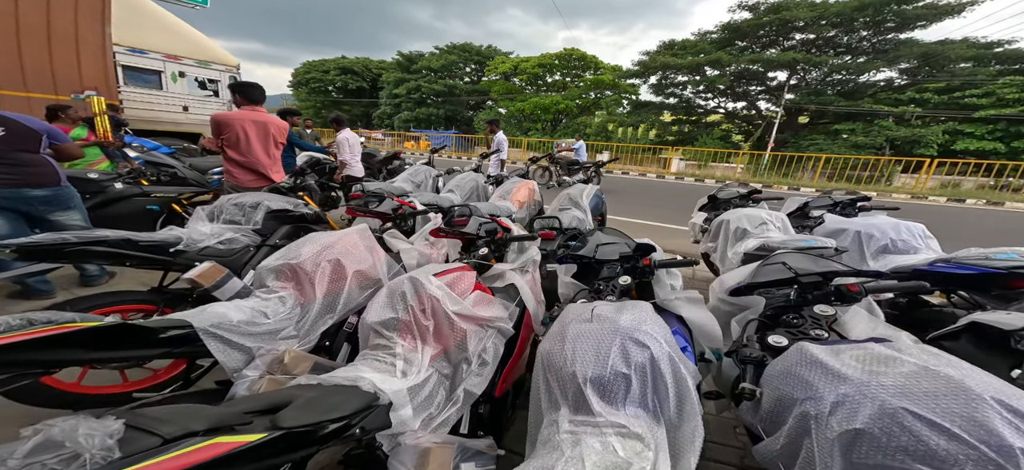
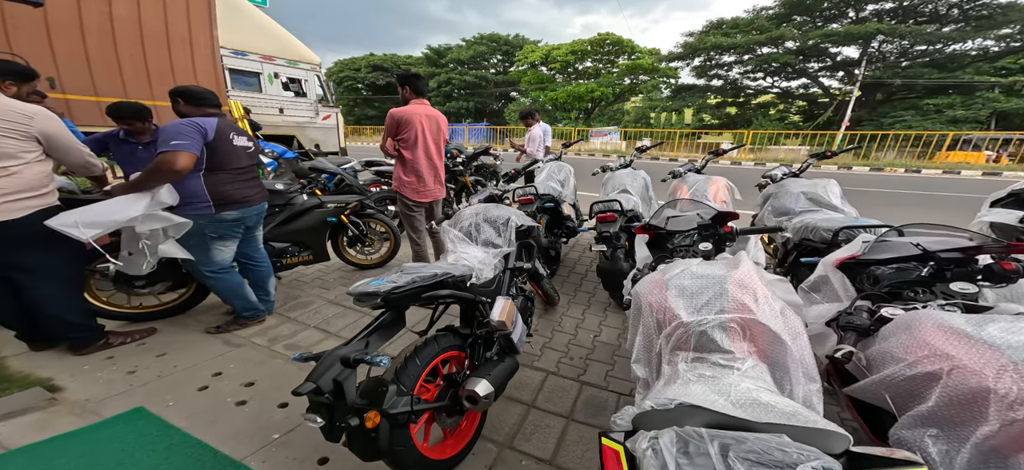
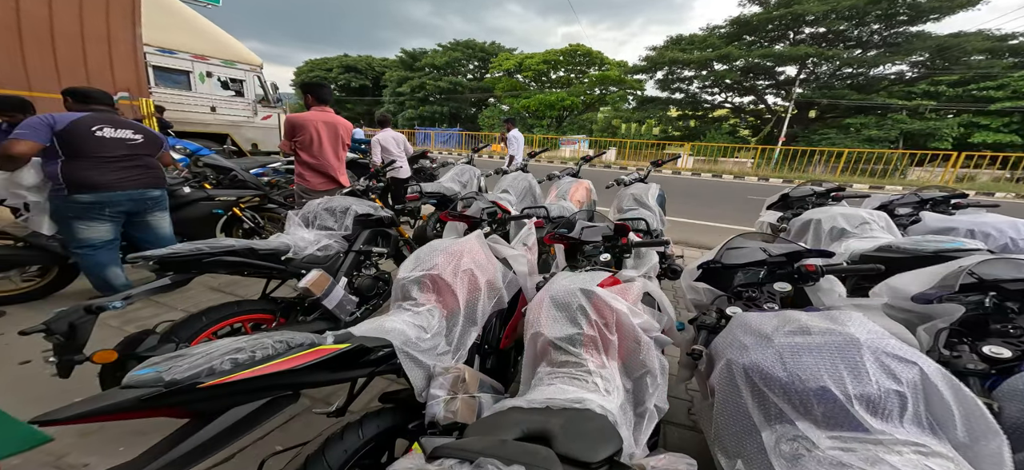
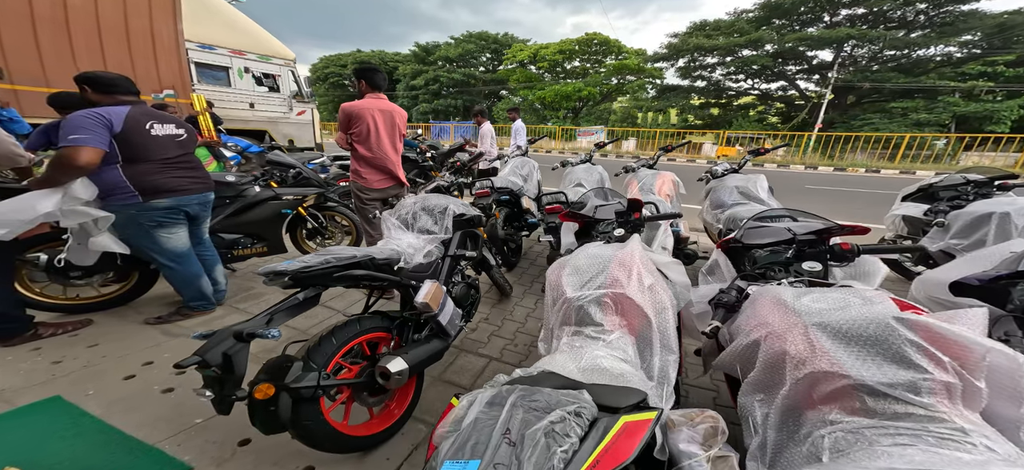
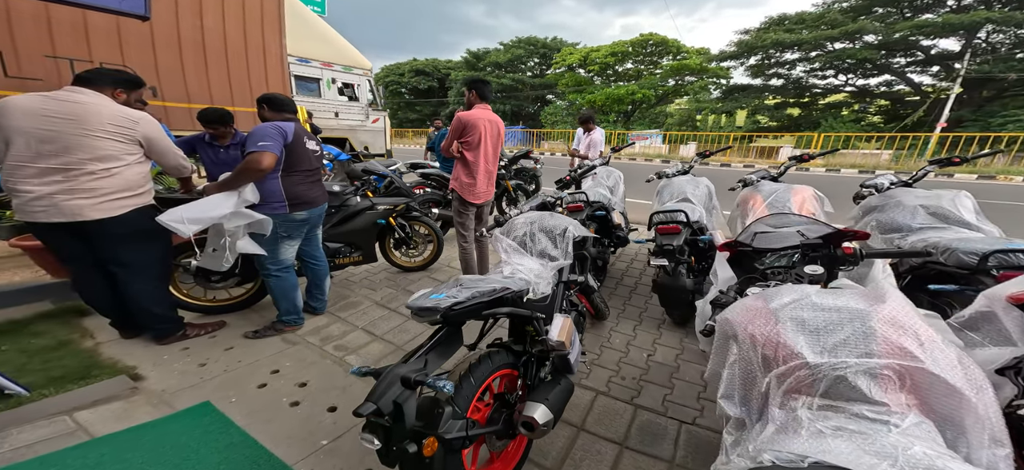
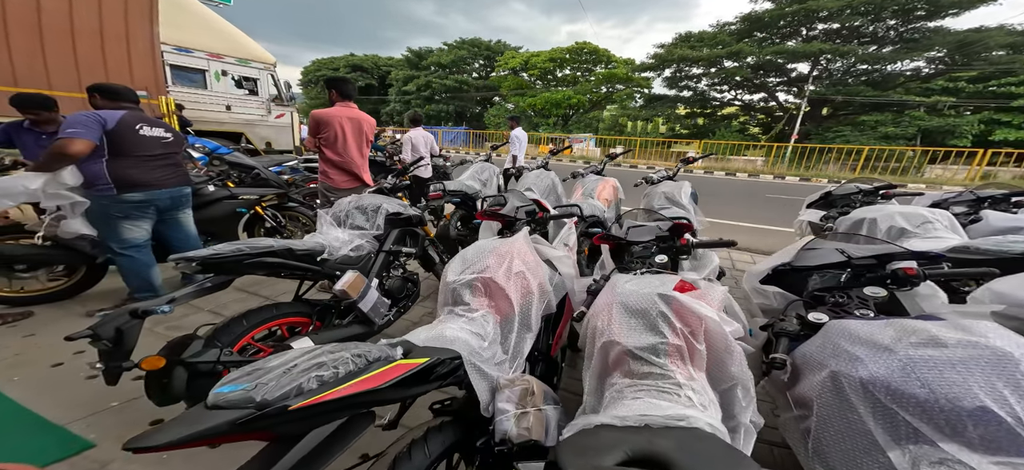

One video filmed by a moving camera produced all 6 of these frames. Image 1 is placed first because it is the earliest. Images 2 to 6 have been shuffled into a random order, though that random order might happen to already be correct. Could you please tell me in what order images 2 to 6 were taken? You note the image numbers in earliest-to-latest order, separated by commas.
3, 6, 4, 2, 5
